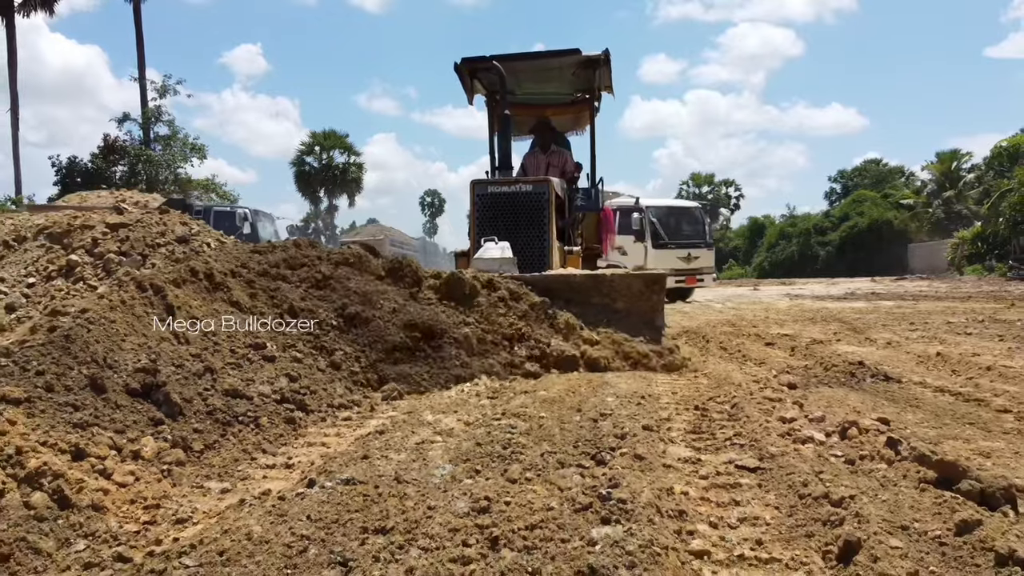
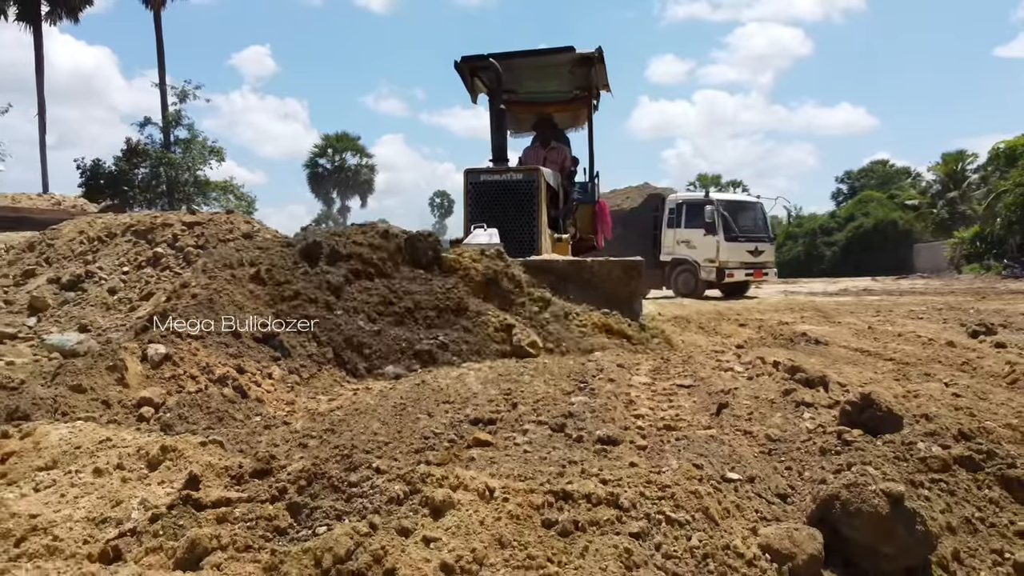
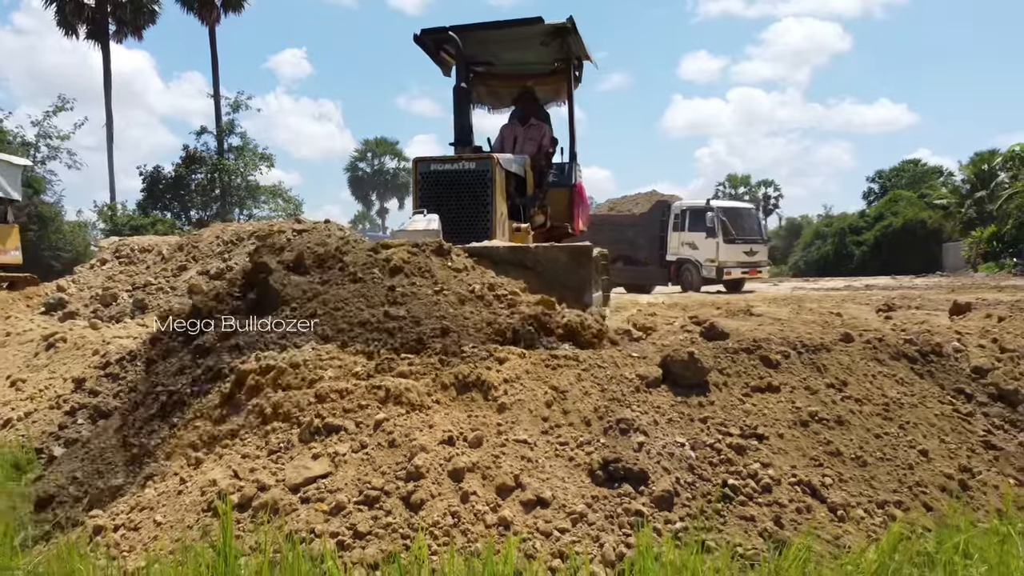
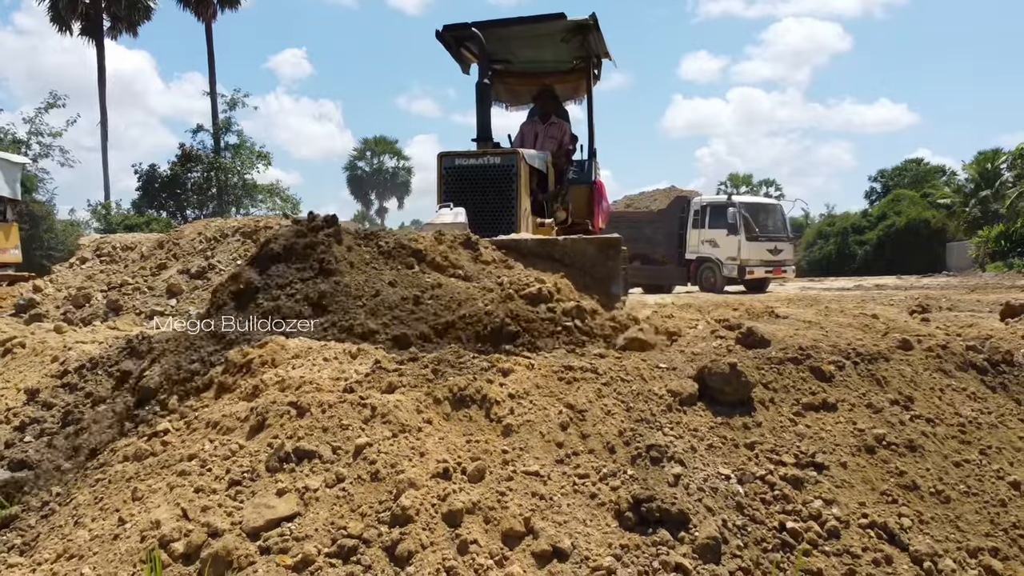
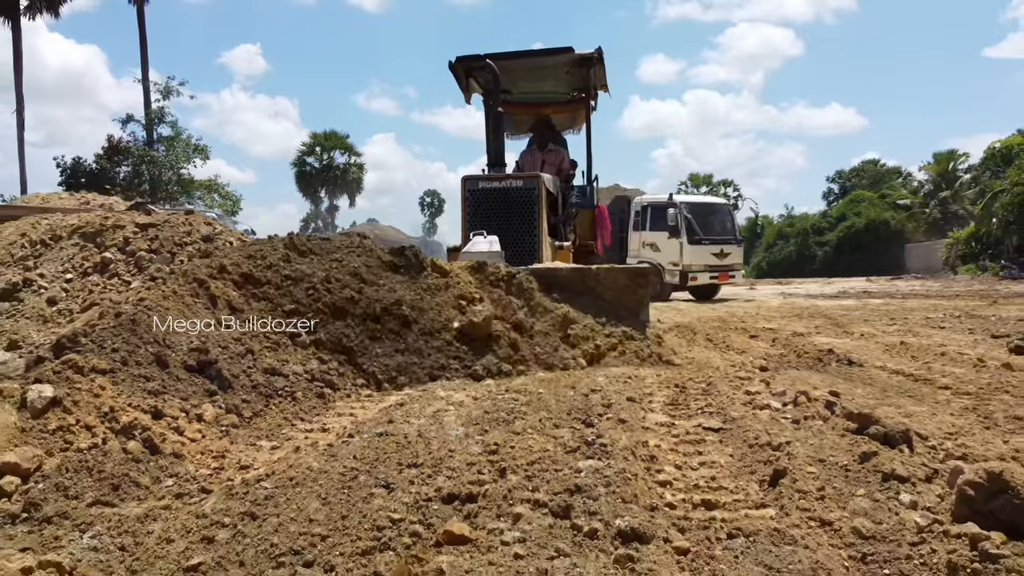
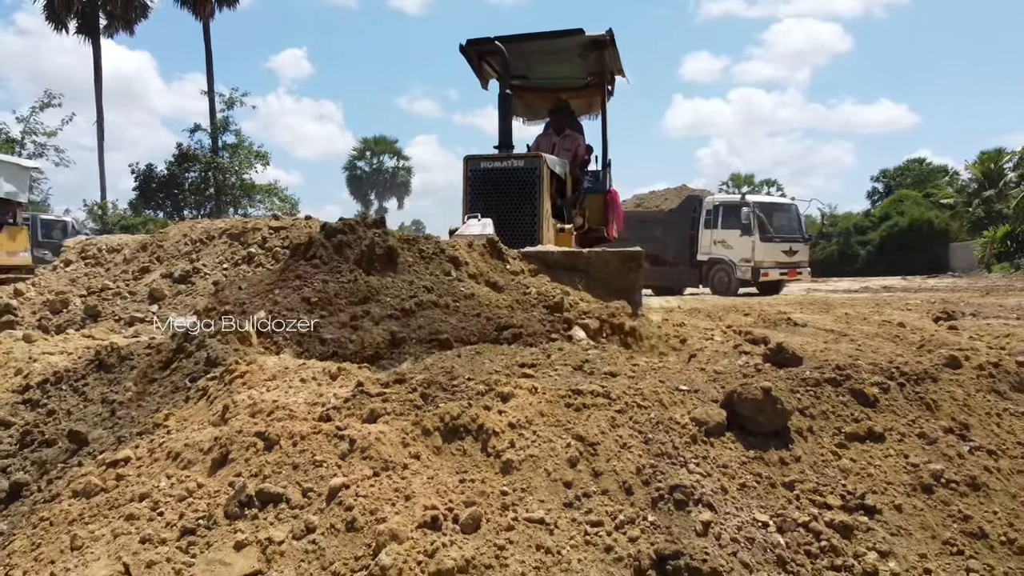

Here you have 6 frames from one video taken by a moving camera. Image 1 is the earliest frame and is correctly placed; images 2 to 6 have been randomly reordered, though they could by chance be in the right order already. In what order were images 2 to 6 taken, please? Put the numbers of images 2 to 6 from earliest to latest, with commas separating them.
5, 2, 6, 4, 3
